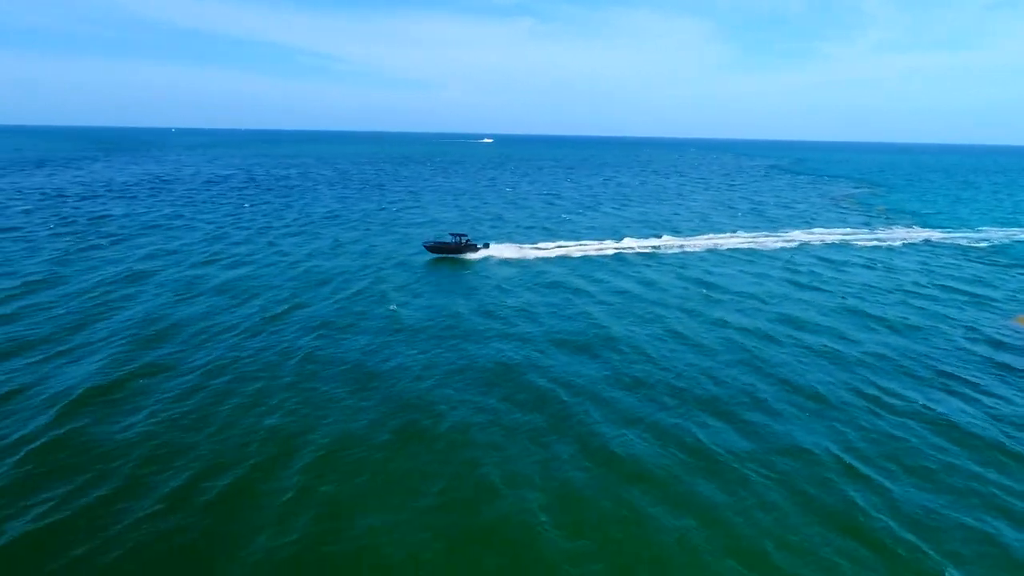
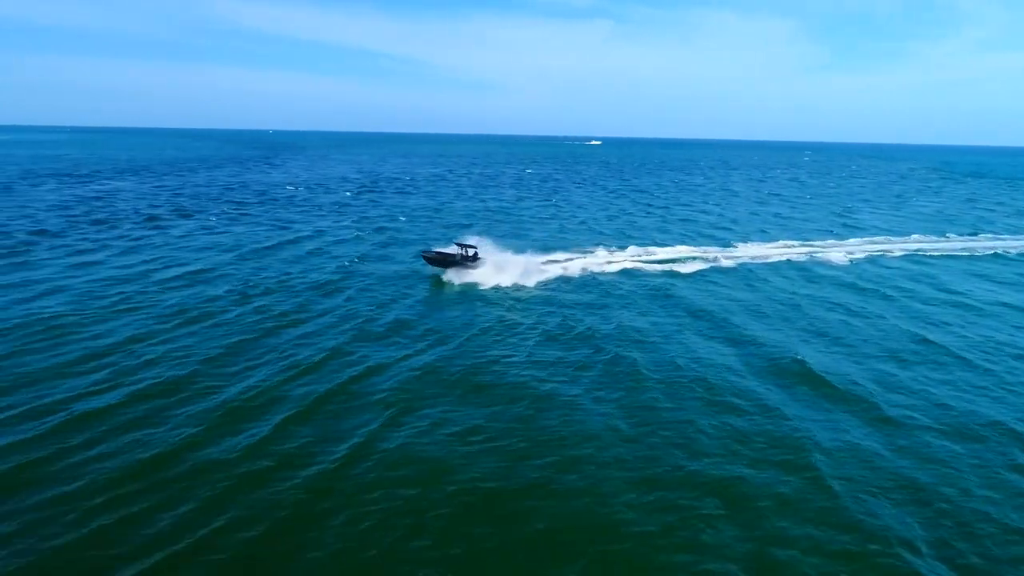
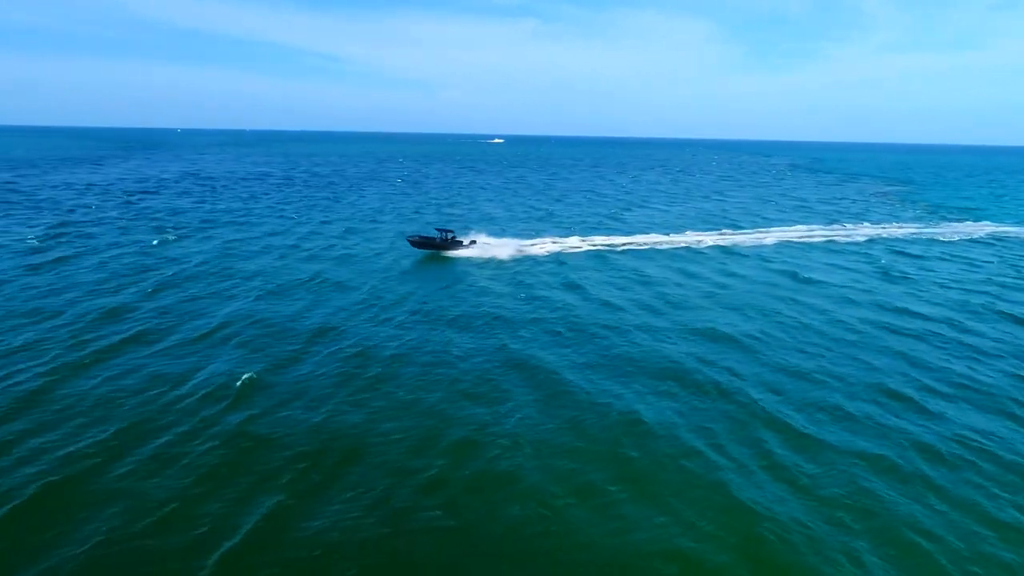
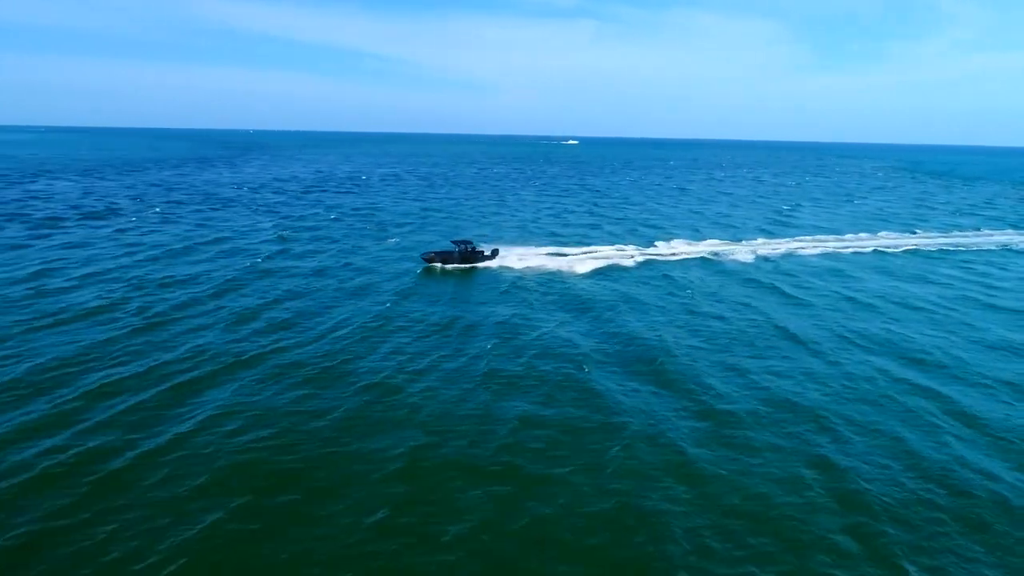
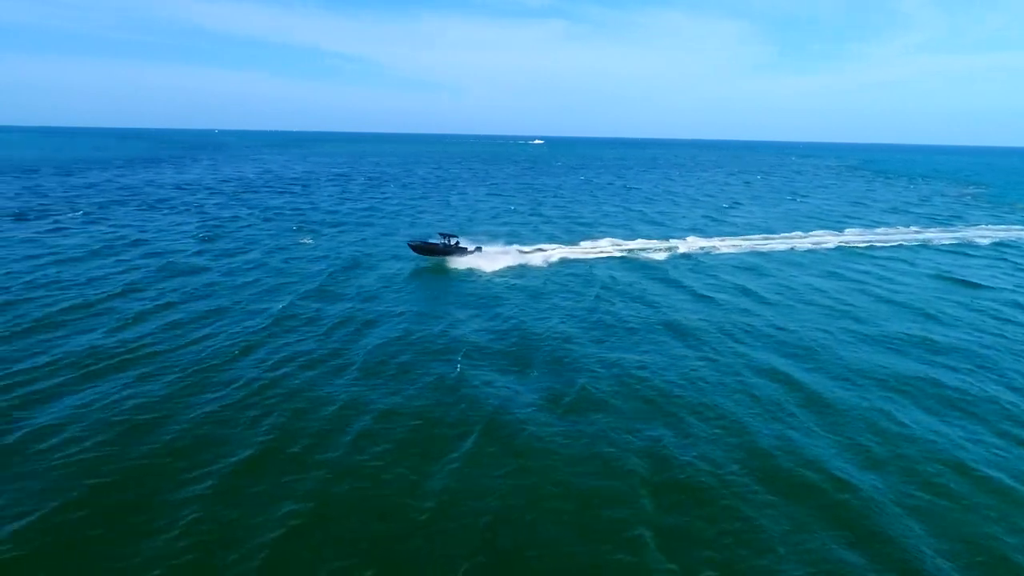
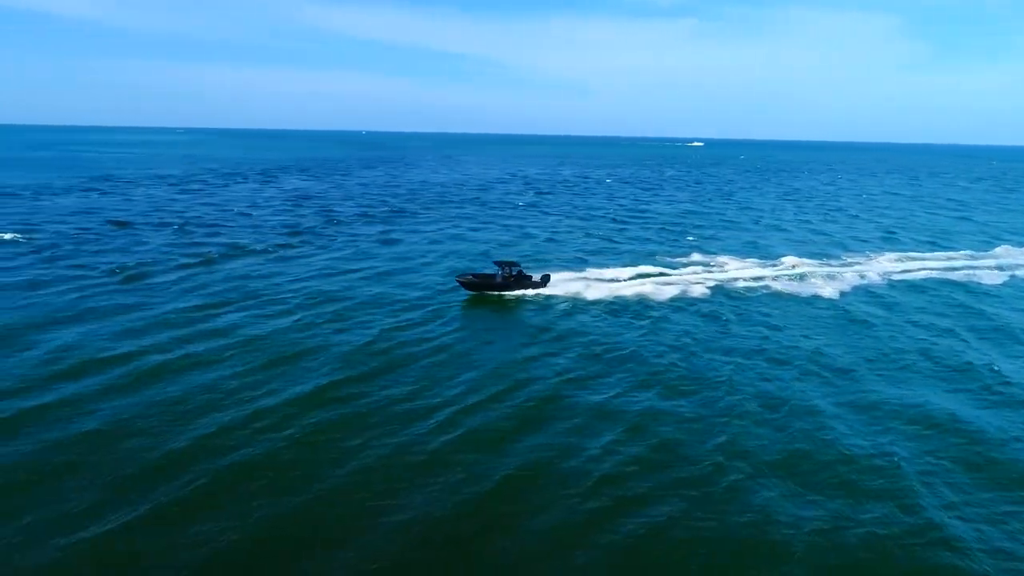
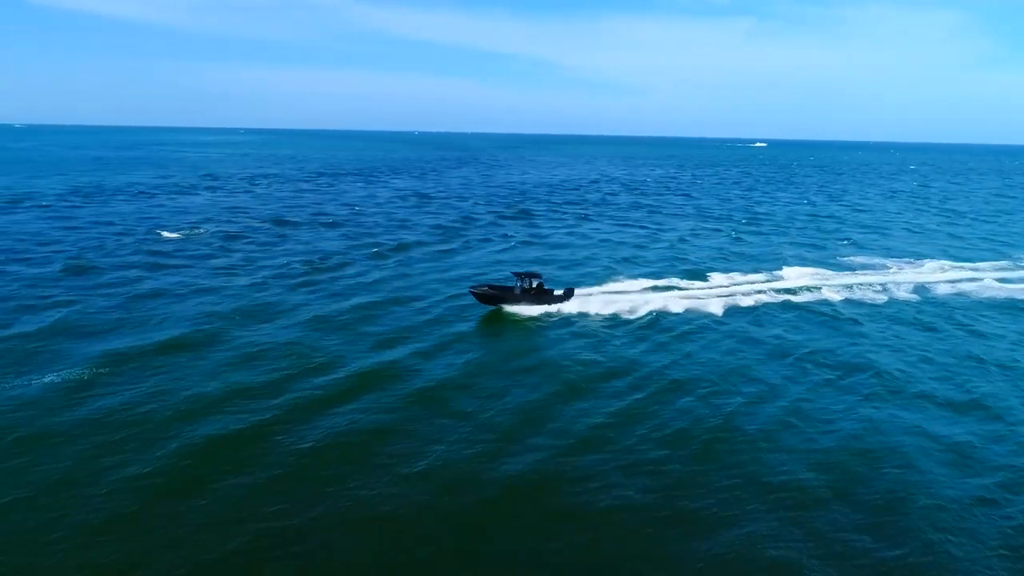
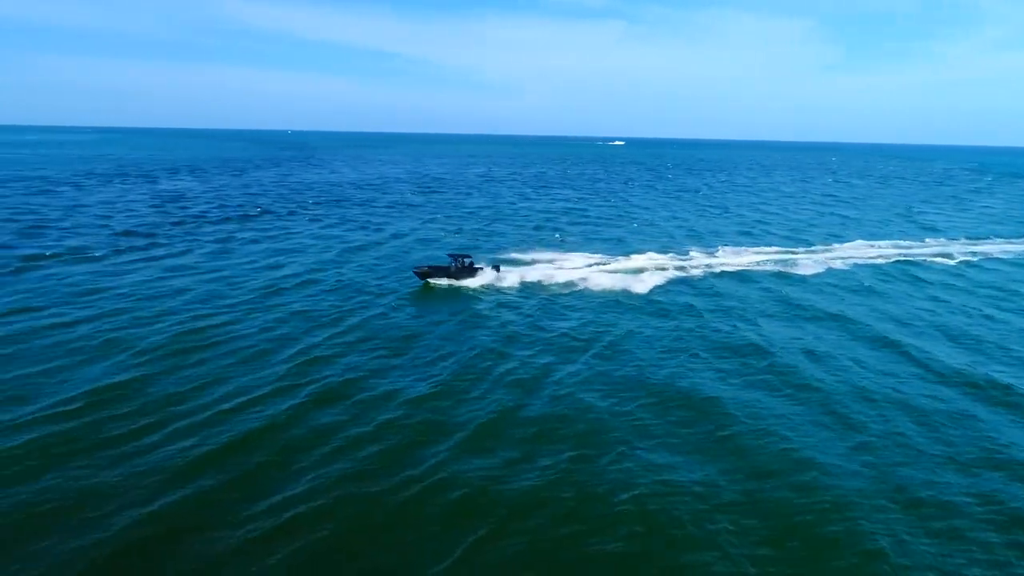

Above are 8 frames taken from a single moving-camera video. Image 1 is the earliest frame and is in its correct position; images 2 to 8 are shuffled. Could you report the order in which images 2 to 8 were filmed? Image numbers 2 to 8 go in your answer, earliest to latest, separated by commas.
3, 5, 4, 2, 8, 6, 7
